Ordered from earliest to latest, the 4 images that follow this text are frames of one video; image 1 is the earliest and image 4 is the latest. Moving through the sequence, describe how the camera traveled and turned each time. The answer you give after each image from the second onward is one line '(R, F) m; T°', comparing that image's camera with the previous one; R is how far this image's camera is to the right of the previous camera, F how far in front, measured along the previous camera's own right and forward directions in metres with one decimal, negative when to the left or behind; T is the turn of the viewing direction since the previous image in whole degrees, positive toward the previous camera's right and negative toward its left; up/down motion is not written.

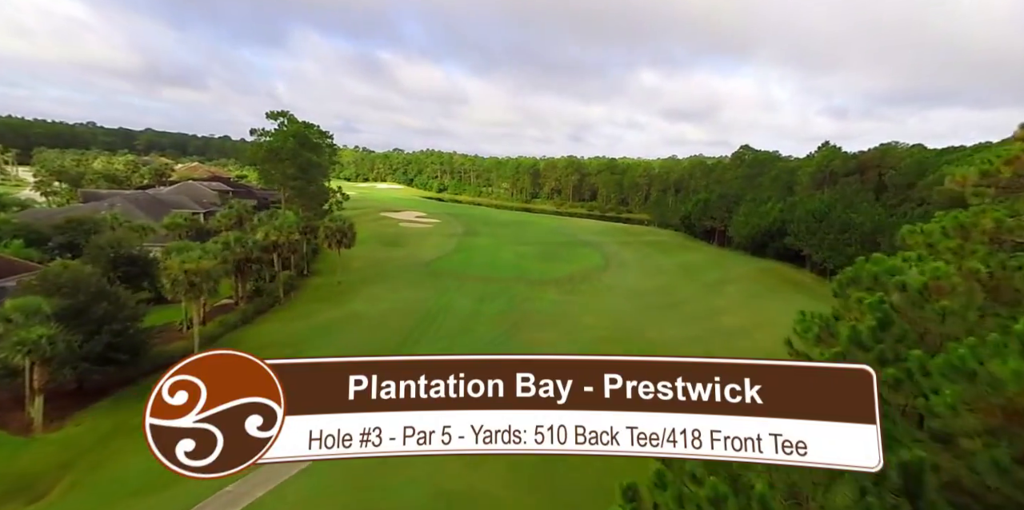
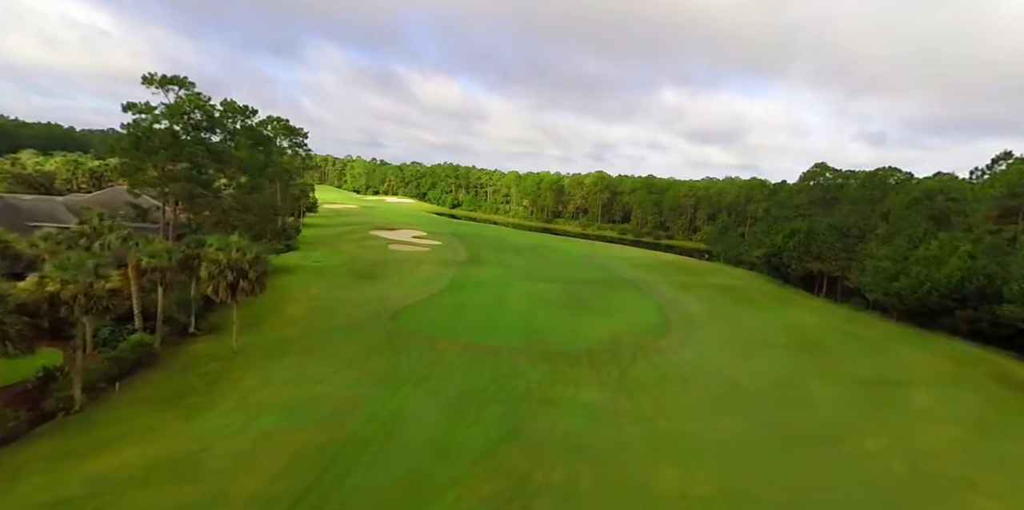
(+0.3, +12.5) m; -3°
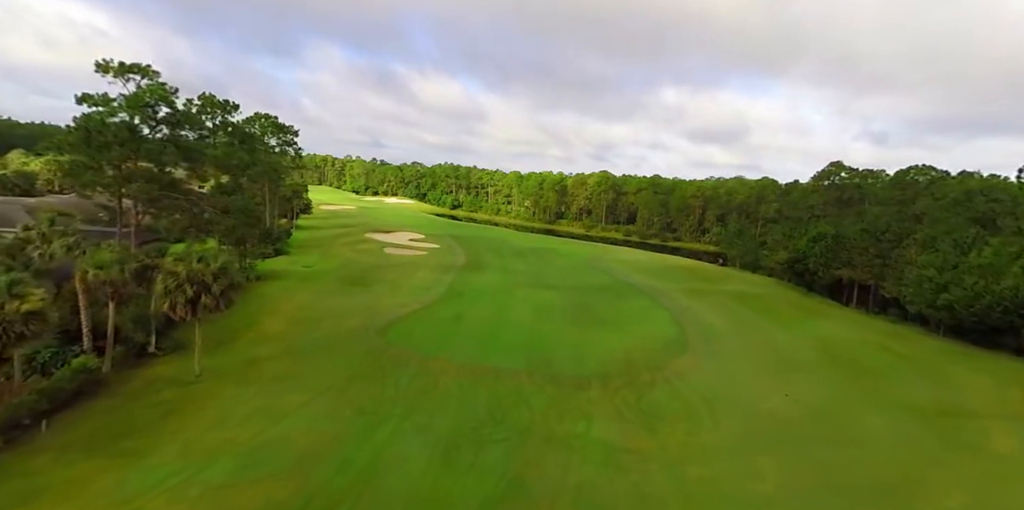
(0.0, +2.4) m; 0°
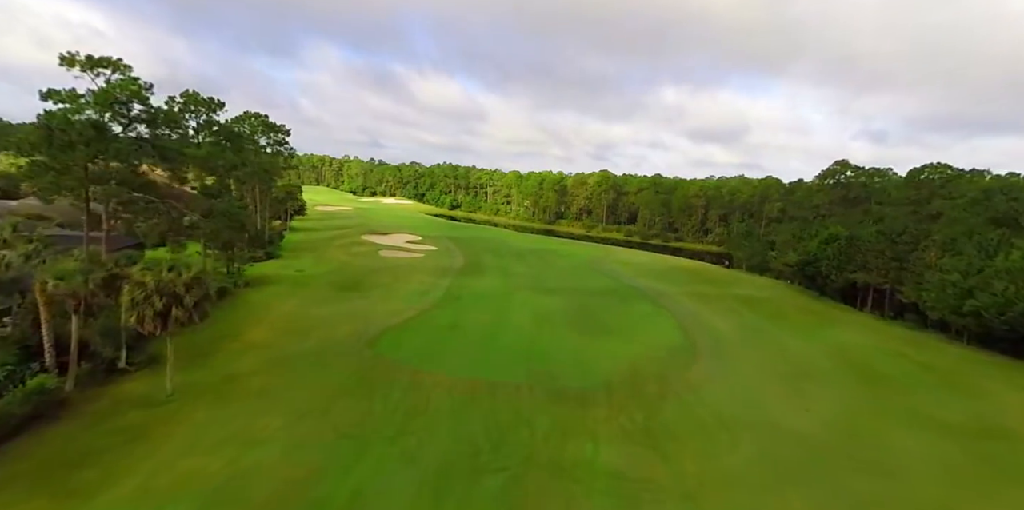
(+0.1, +1.3) m; 0°
